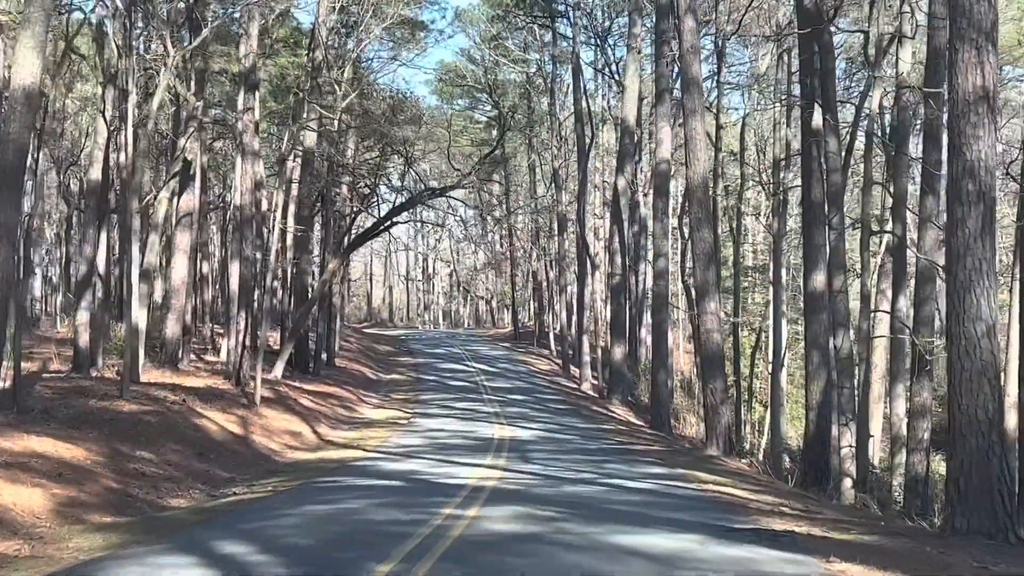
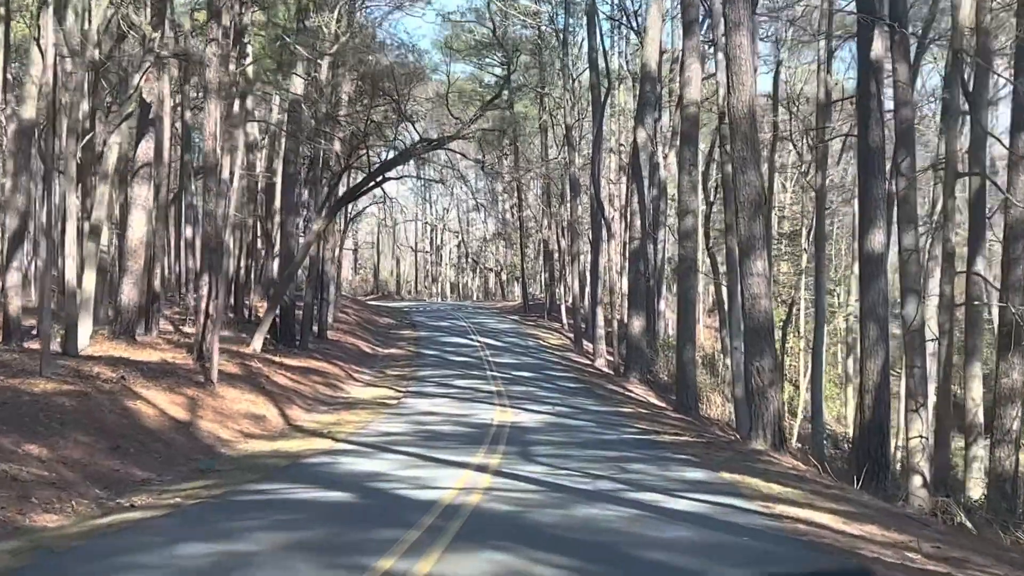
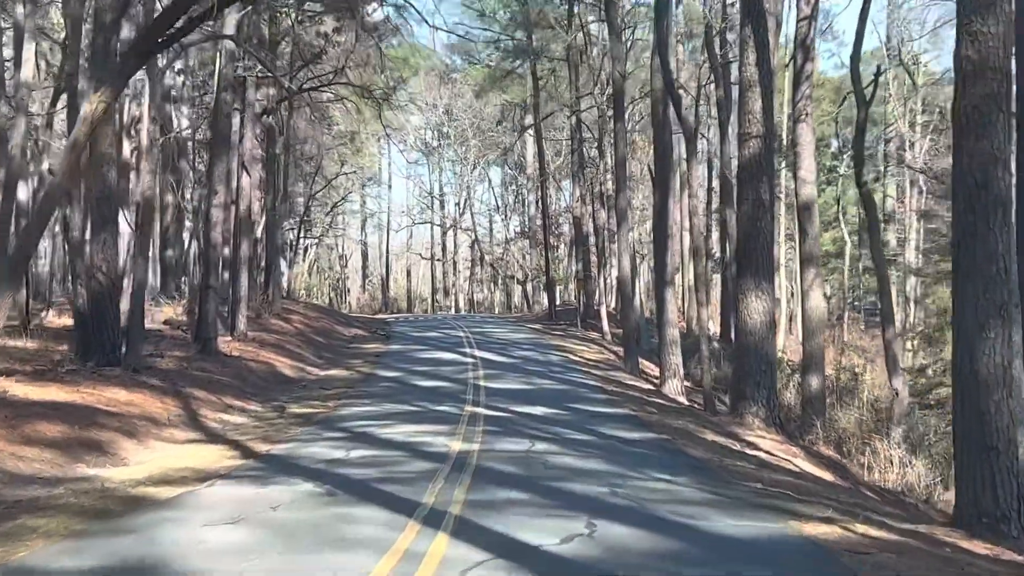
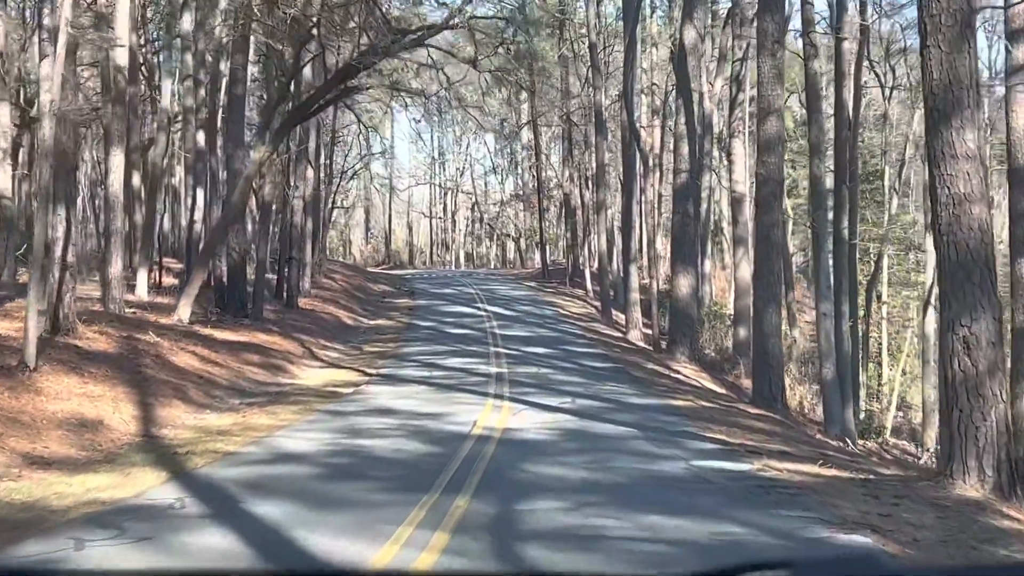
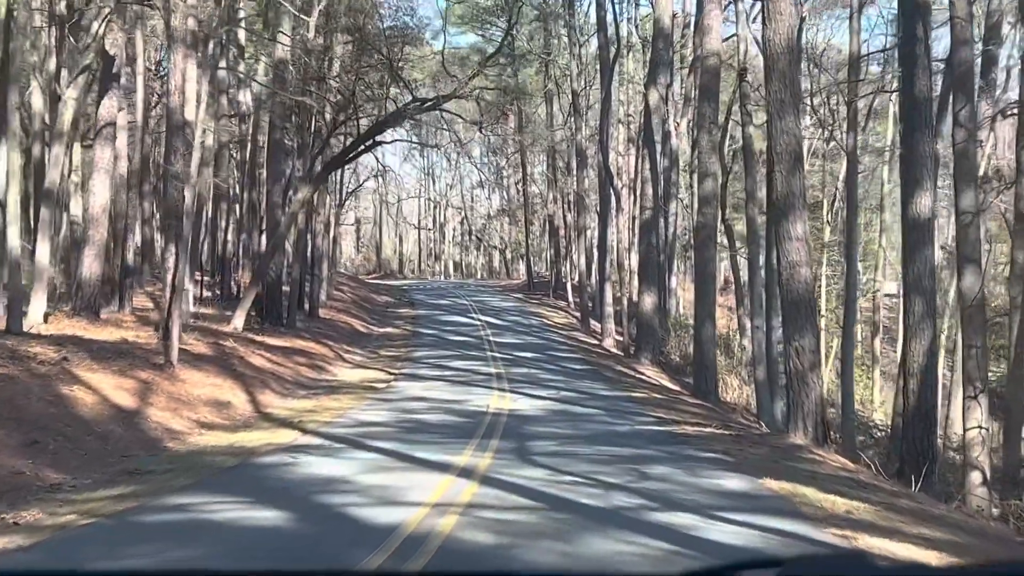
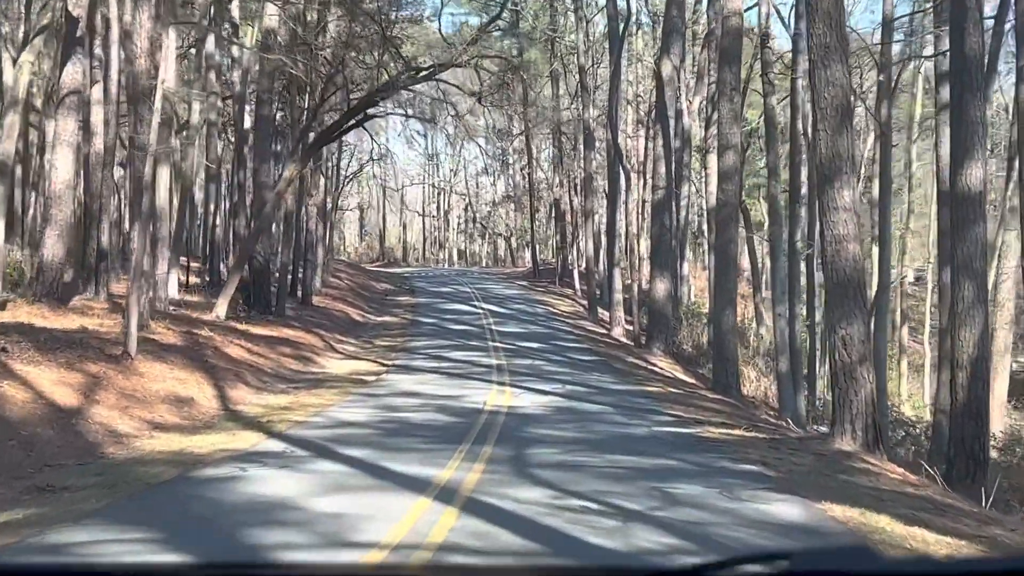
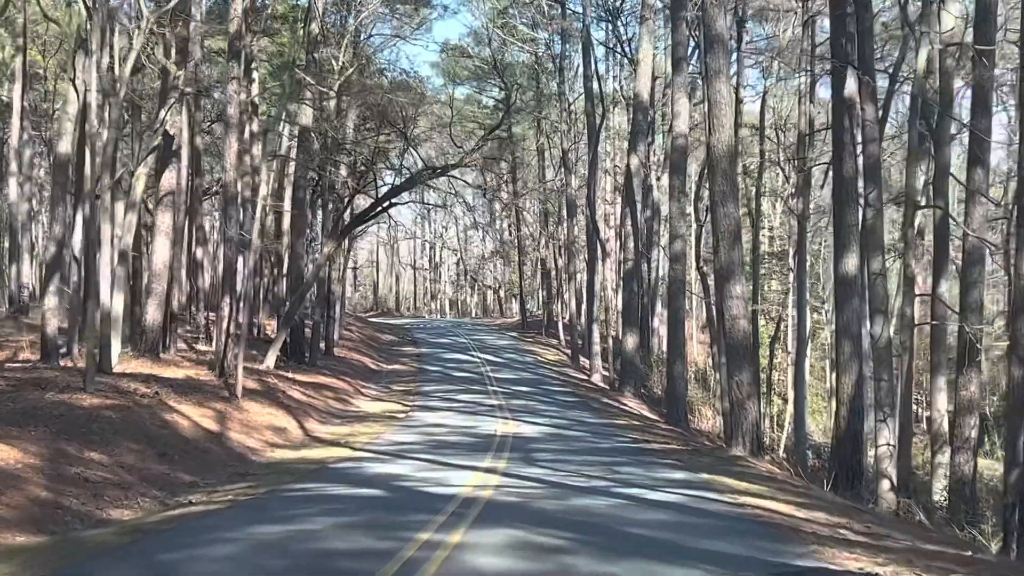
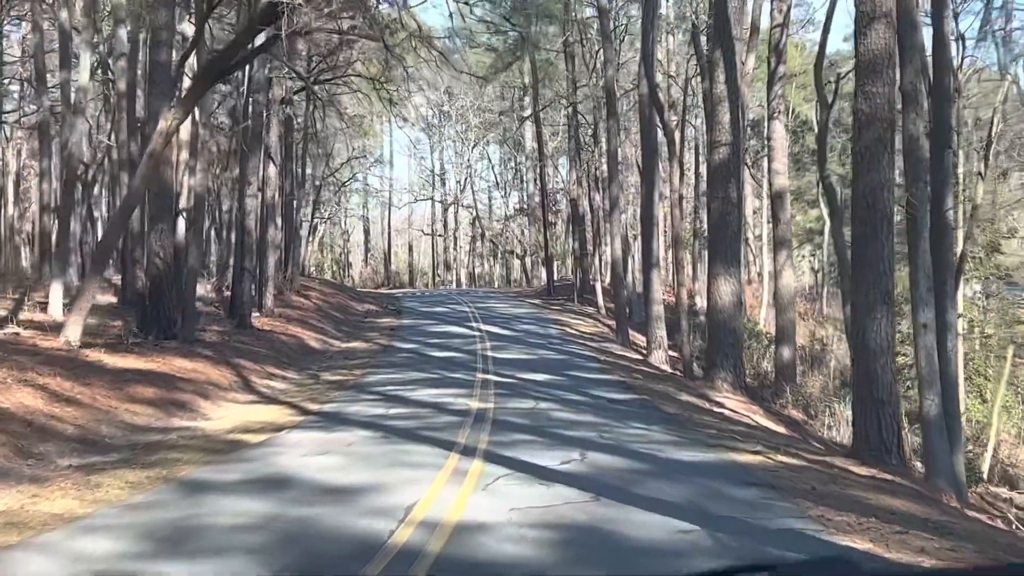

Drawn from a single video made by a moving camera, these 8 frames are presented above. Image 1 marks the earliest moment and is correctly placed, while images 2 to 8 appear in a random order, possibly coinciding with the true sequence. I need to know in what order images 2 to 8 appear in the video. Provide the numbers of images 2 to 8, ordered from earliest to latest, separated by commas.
7, 2, 5, 6, 4, 8, 3
